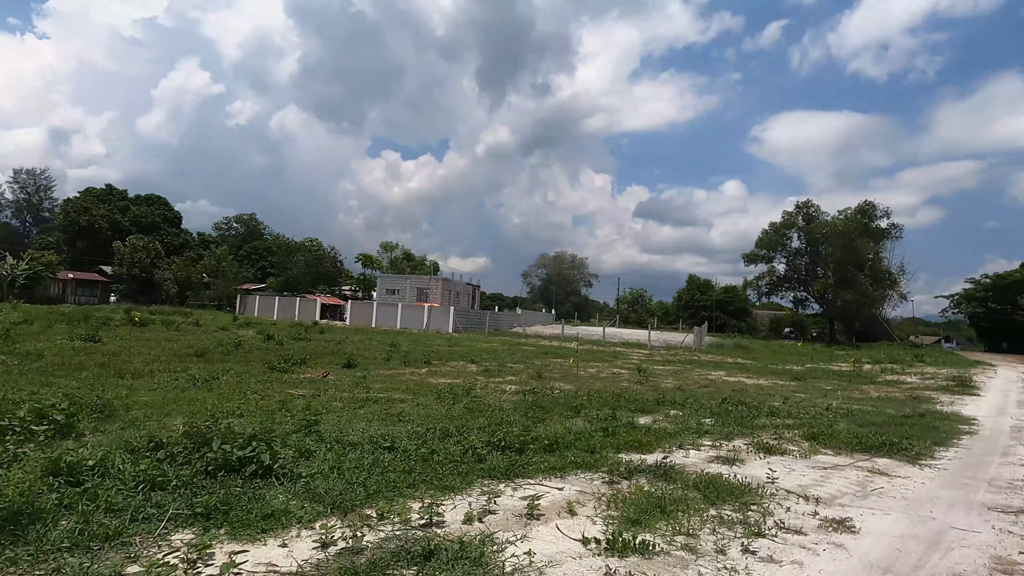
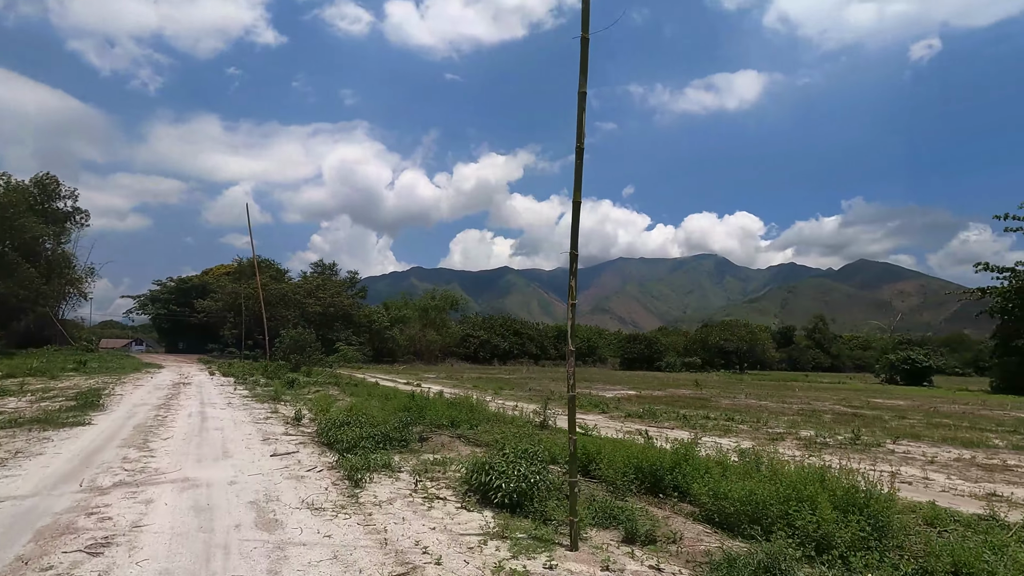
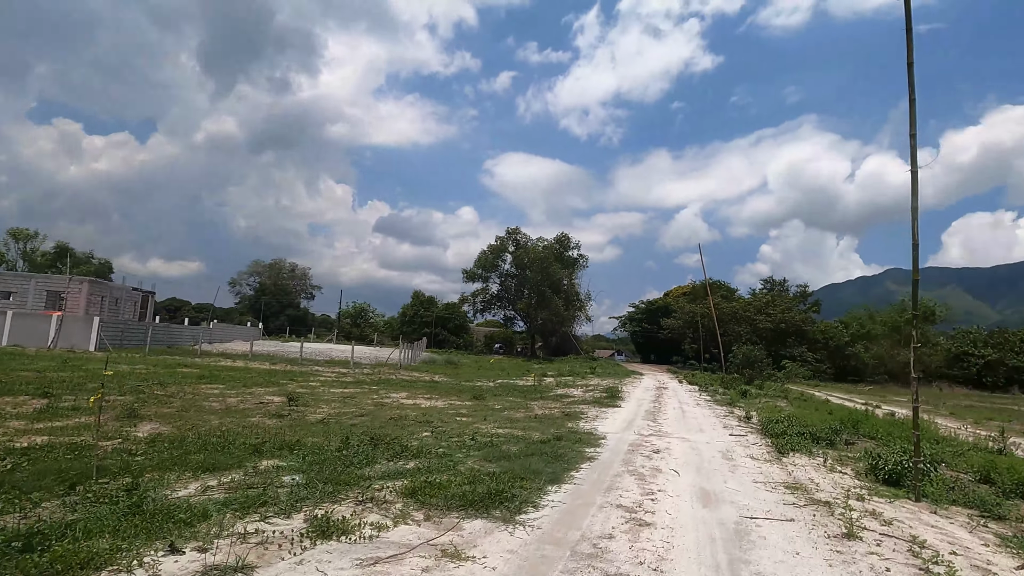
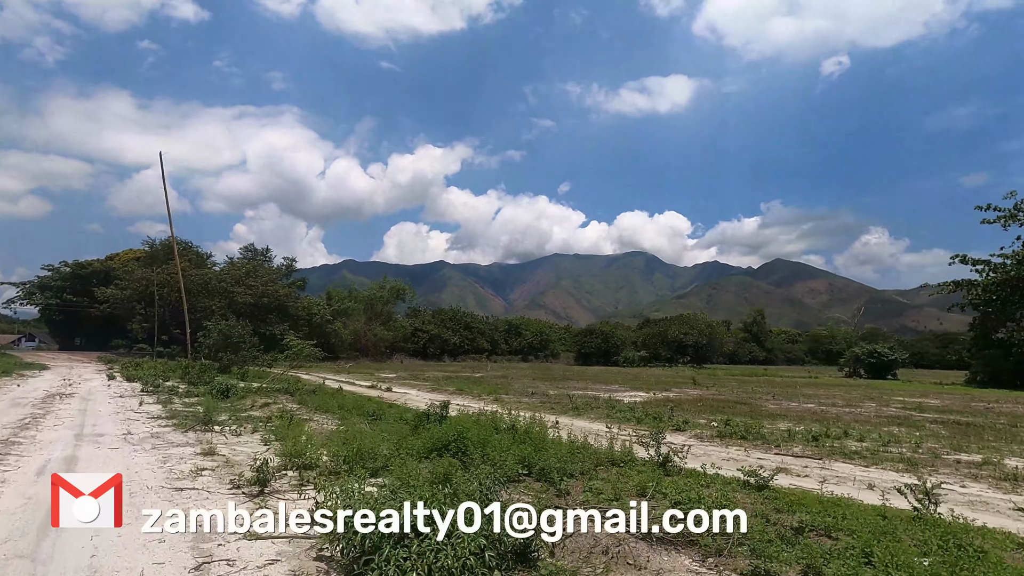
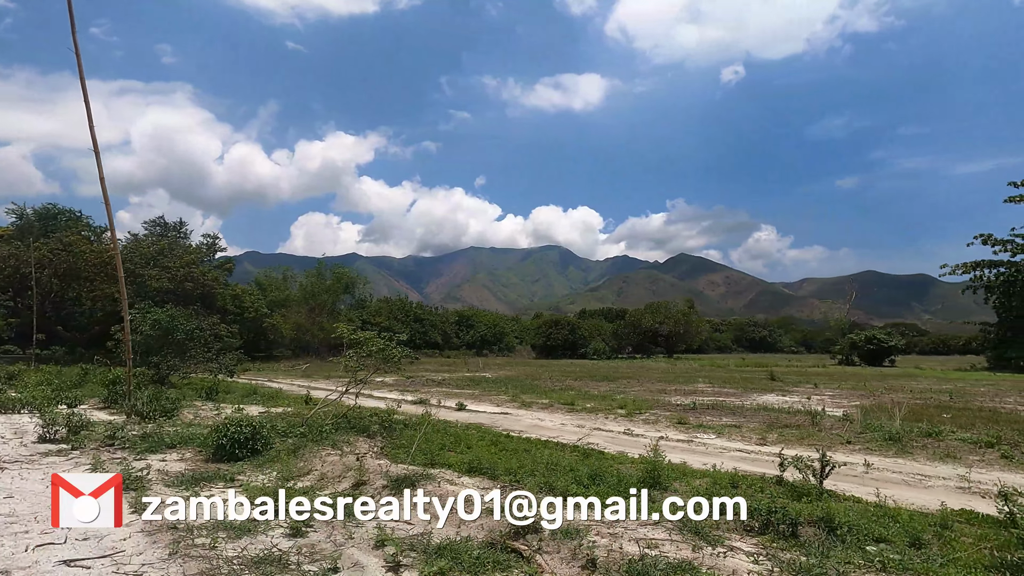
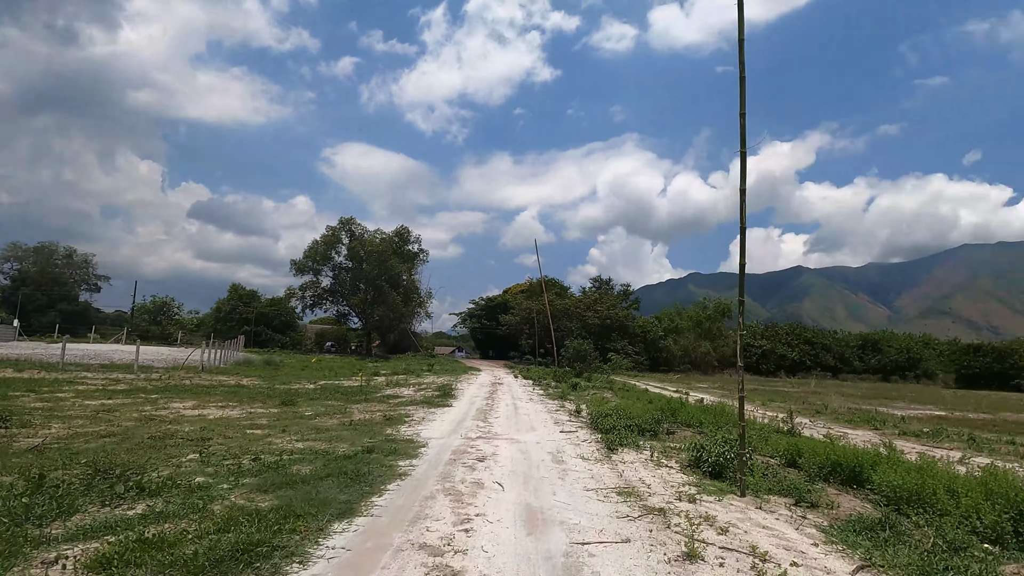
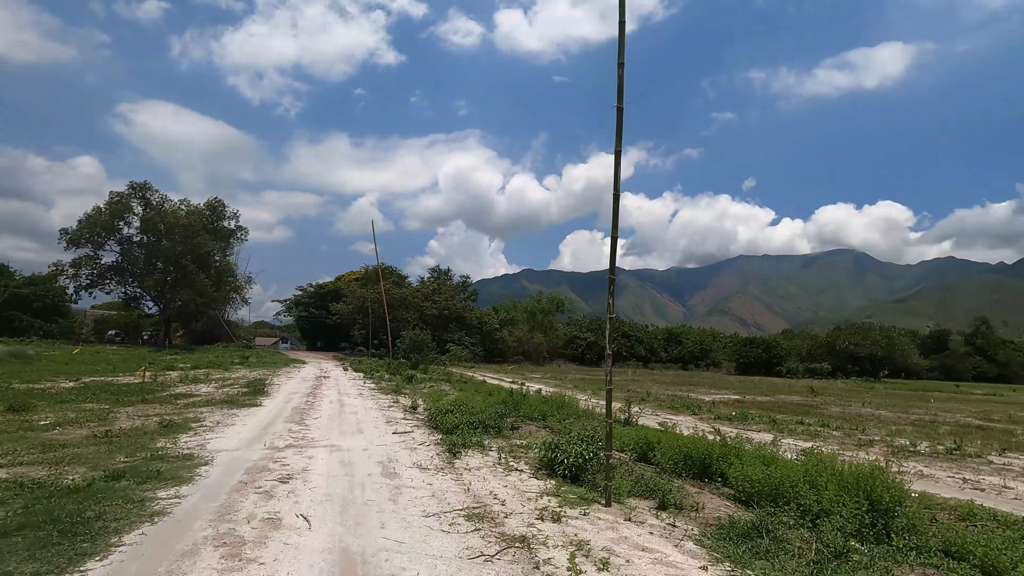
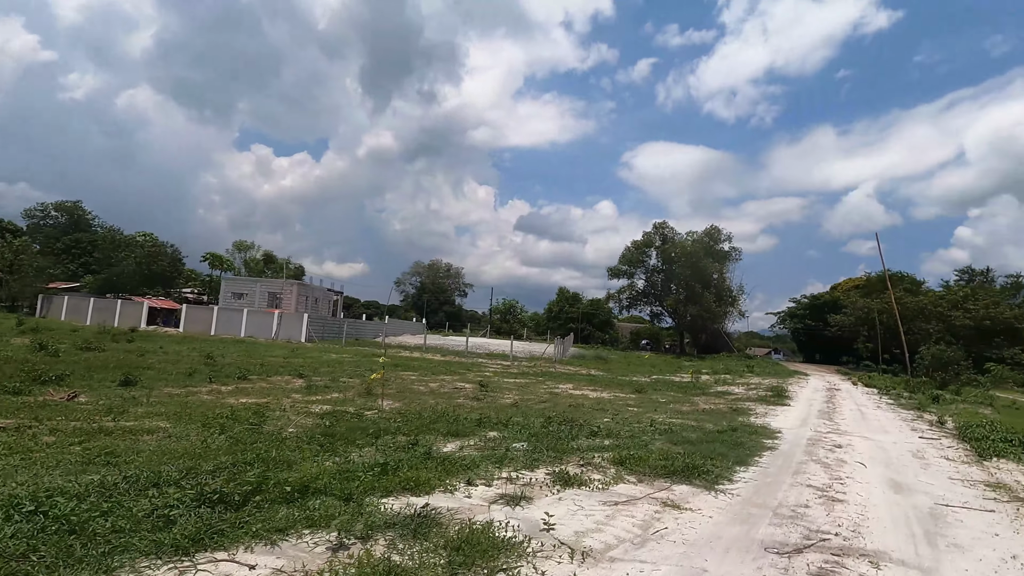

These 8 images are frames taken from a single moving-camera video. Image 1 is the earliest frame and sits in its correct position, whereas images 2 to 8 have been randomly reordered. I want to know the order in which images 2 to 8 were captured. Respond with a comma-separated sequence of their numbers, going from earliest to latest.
8, 3, 6, 7, 2, 4, 5
